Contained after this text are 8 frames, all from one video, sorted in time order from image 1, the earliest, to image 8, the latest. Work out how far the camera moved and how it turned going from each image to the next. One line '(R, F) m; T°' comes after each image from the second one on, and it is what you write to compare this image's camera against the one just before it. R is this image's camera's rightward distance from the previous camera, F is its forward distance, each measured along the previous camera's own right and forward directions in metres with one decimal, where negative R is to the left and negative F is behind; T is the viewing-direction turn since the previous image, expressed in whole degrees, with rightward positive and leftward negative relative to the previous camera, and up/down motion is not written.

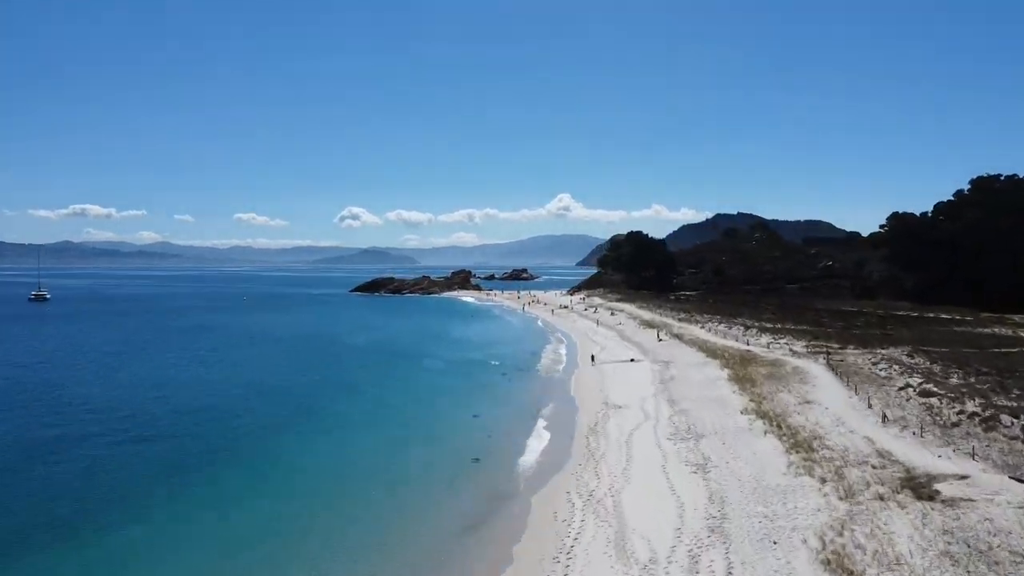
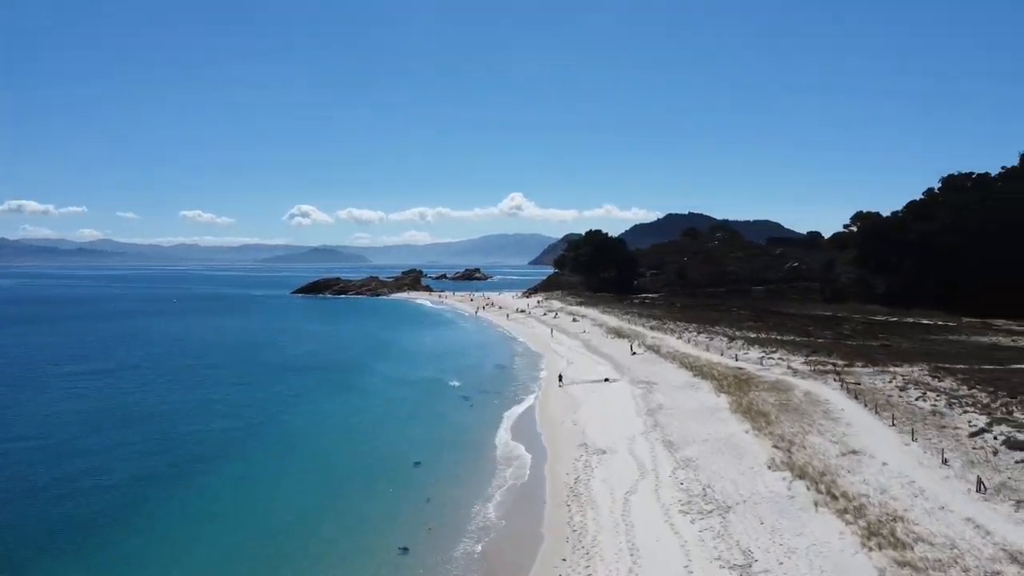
(0.0, +6.1) m; +4°
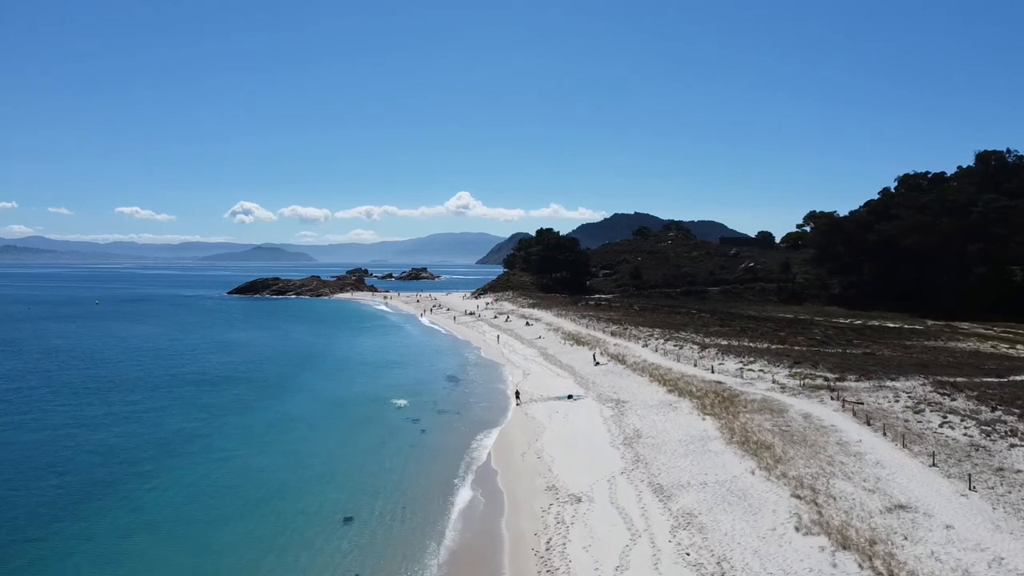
(-0.1, +4.5) m; +5°
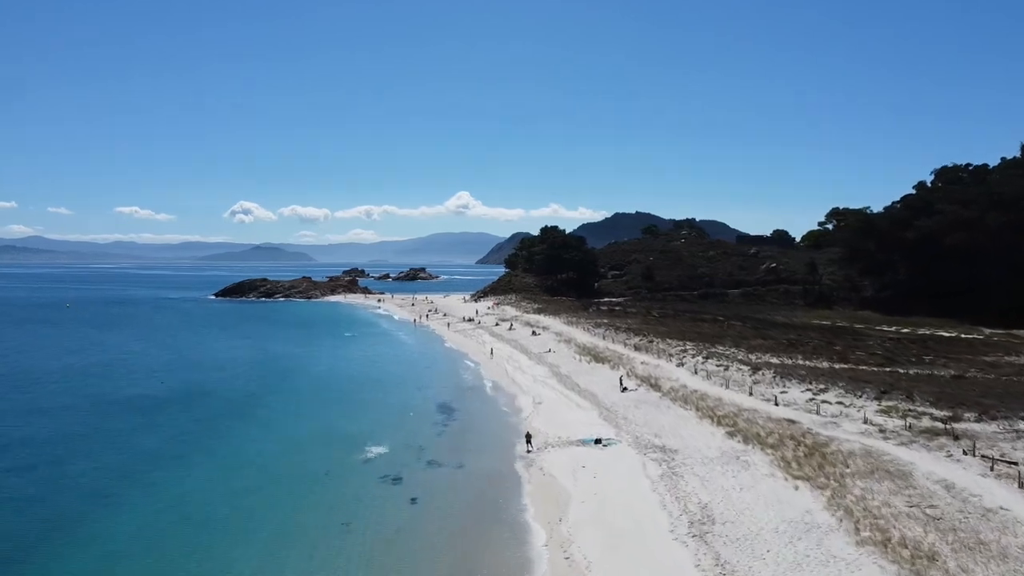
(-0.3, +6.8) m; 0°
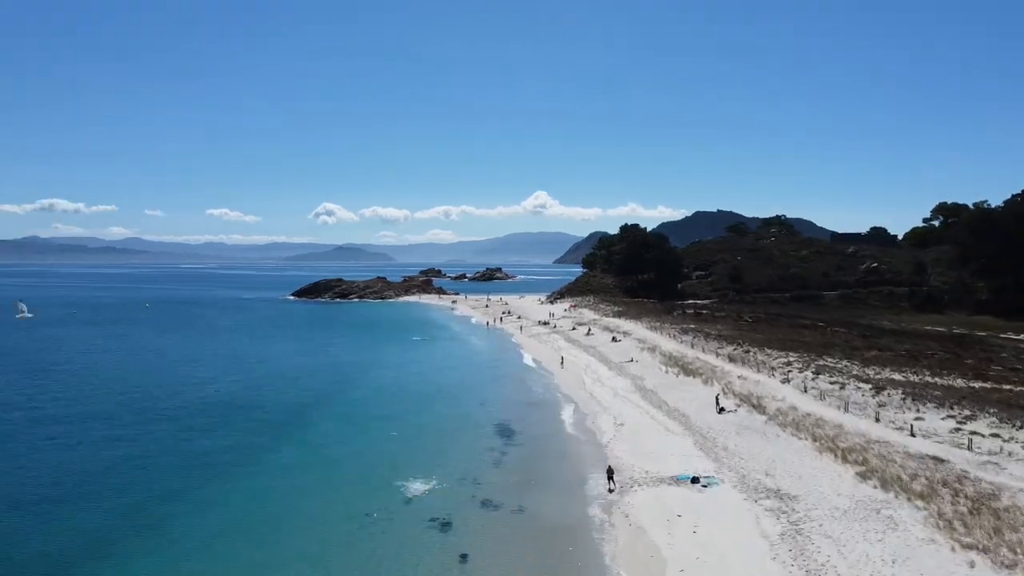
(-0.1, +3.0) m; -7°
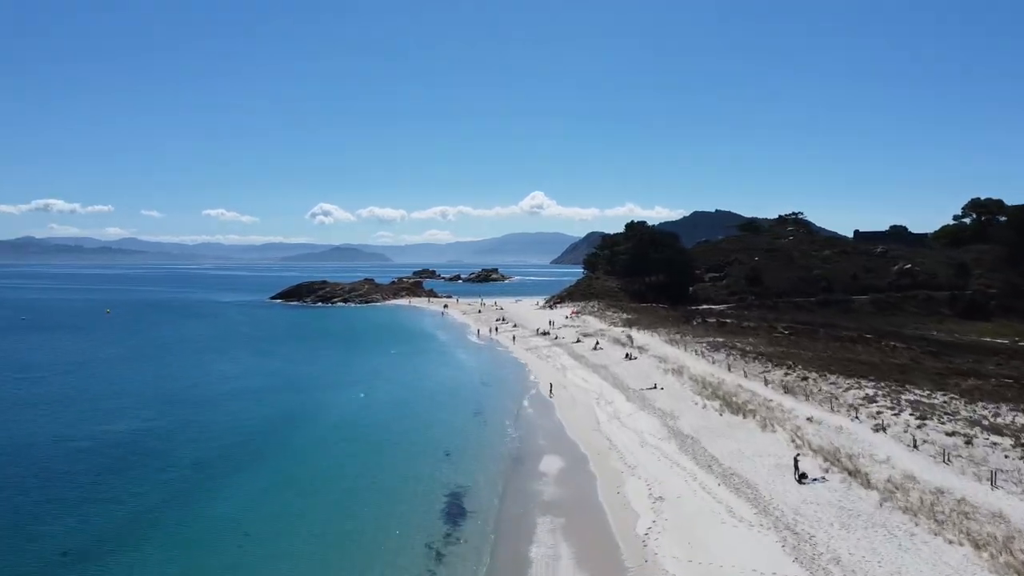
(+0.2, +7.5) m; 0°
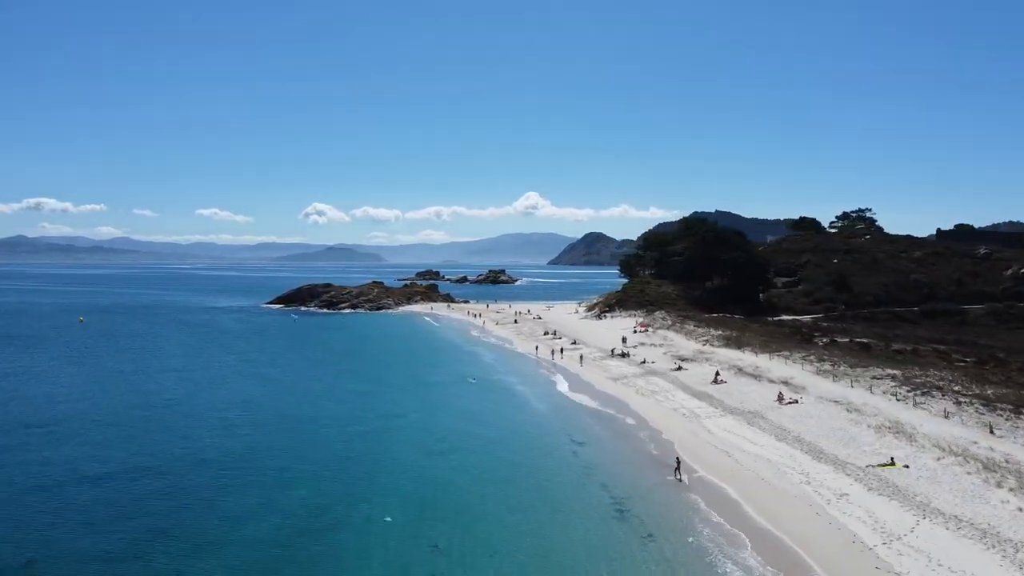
(-4.8, +10.9) m; +1°
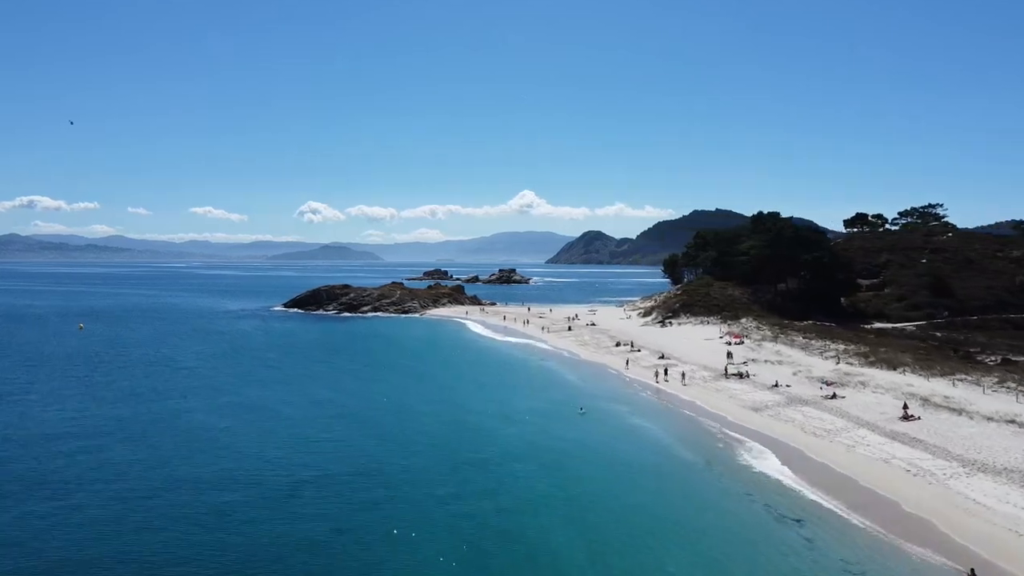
(-5.3, +7.0) m; 0°
